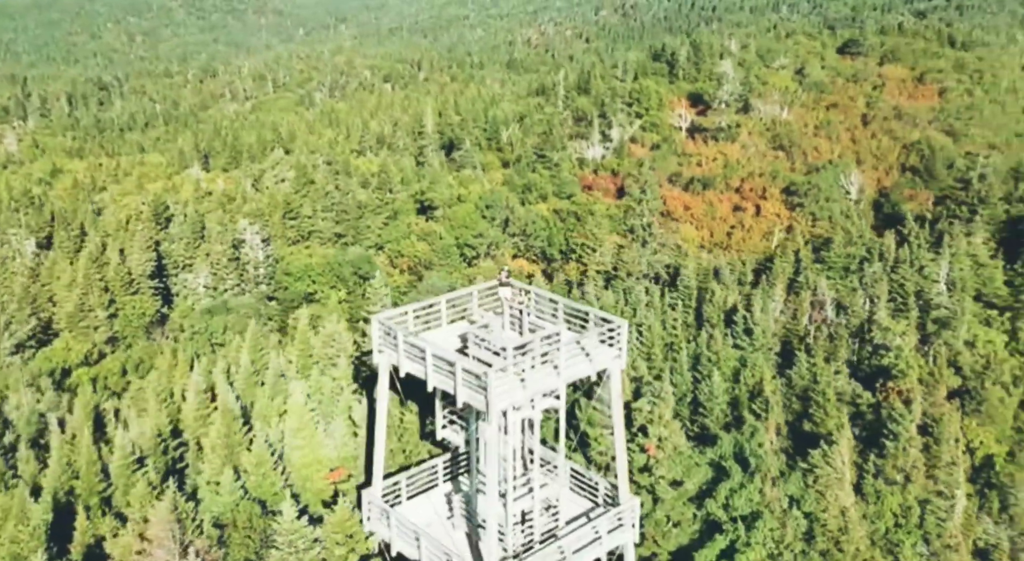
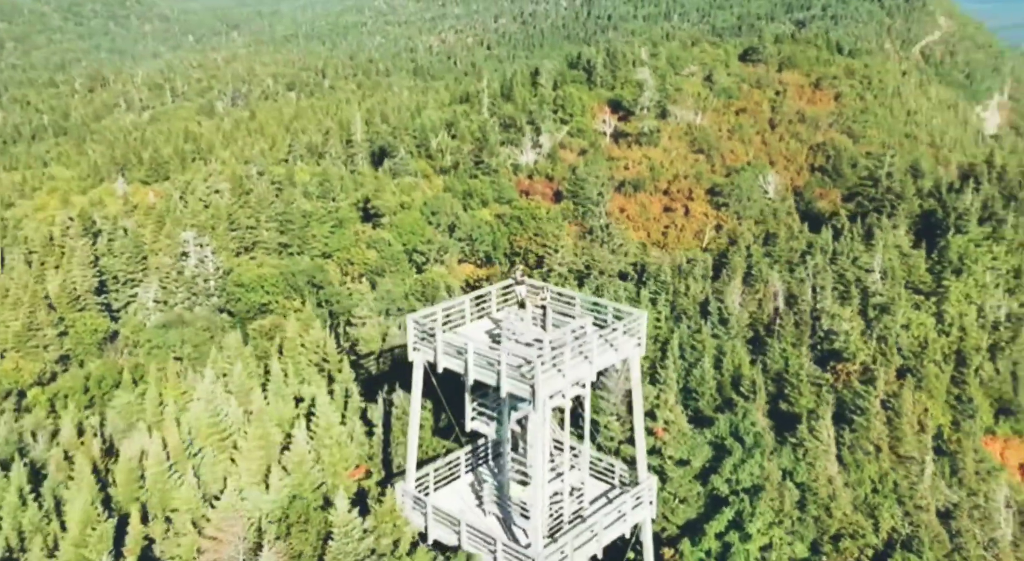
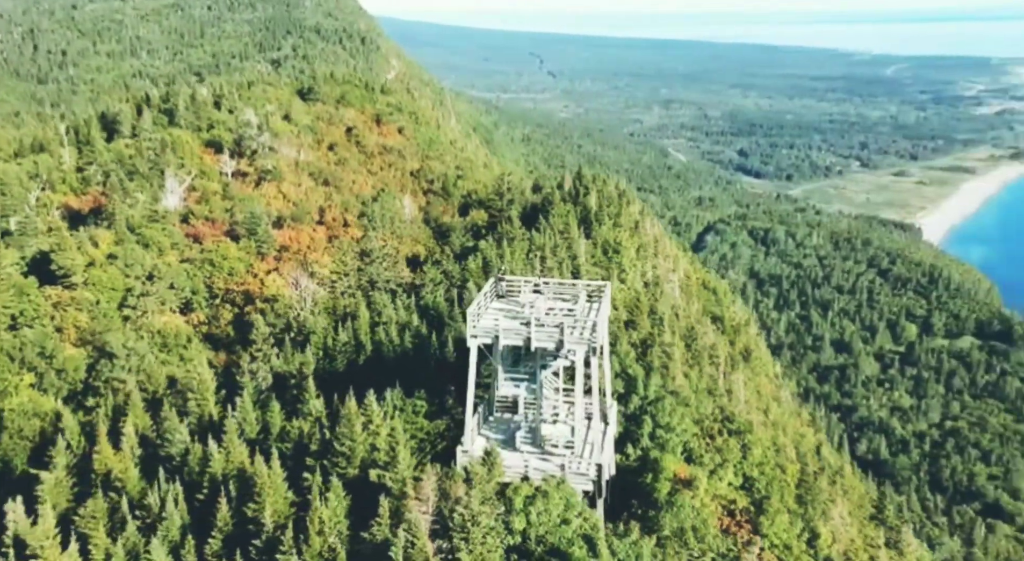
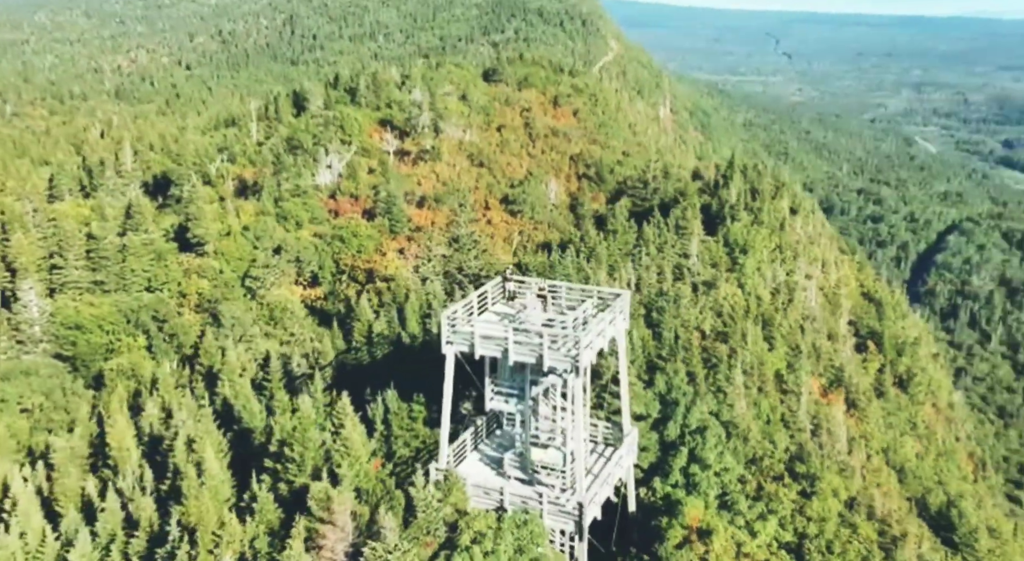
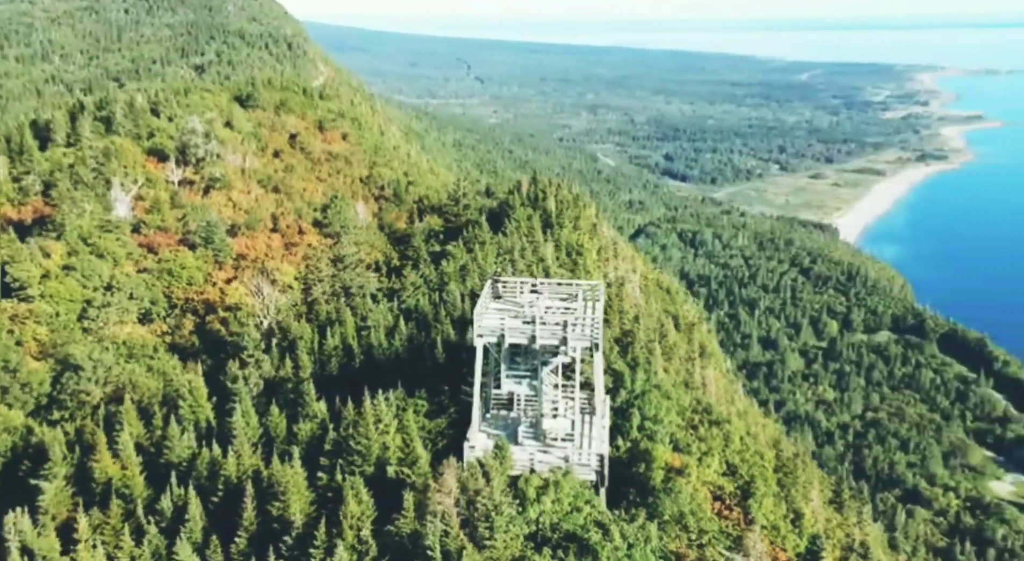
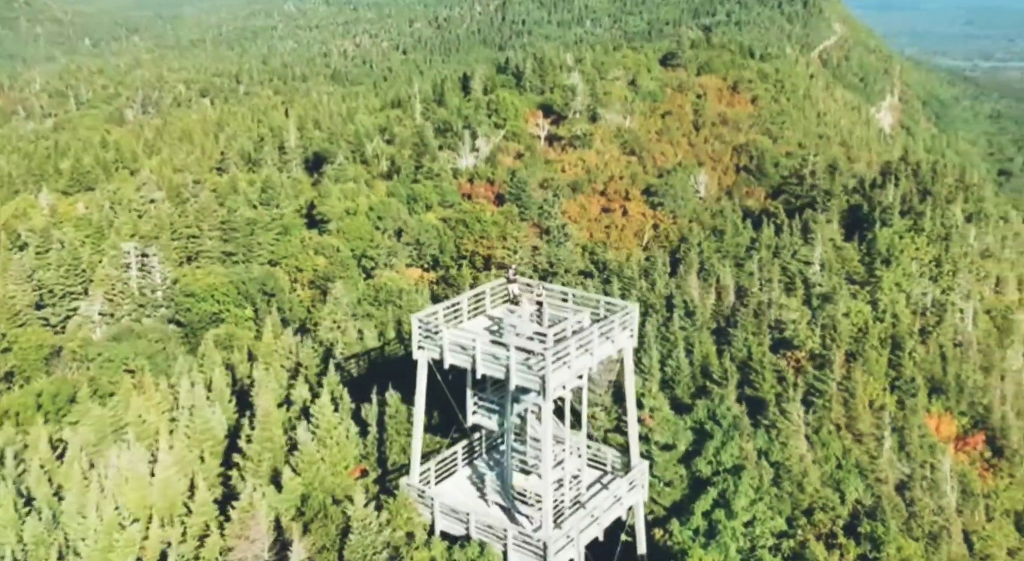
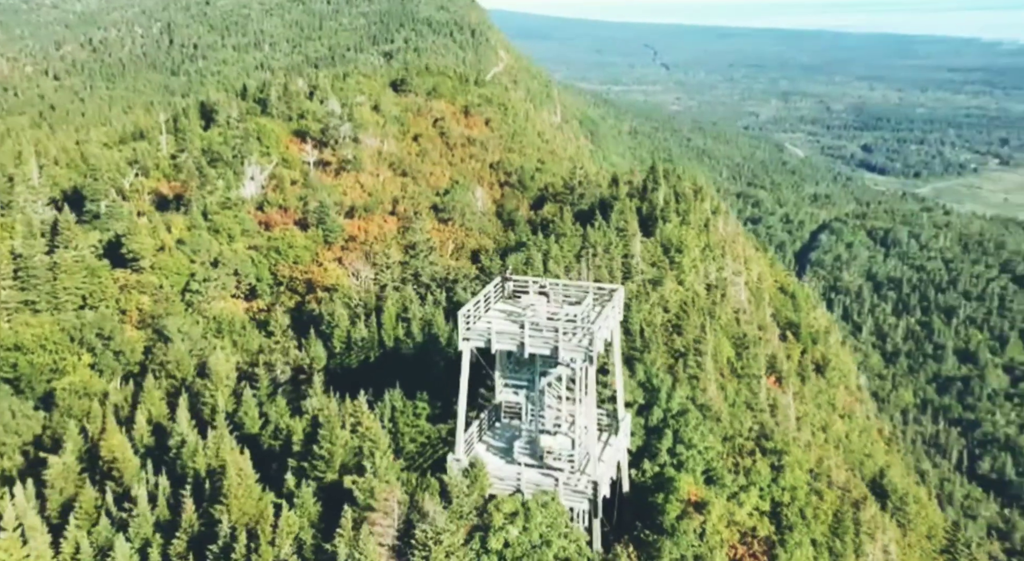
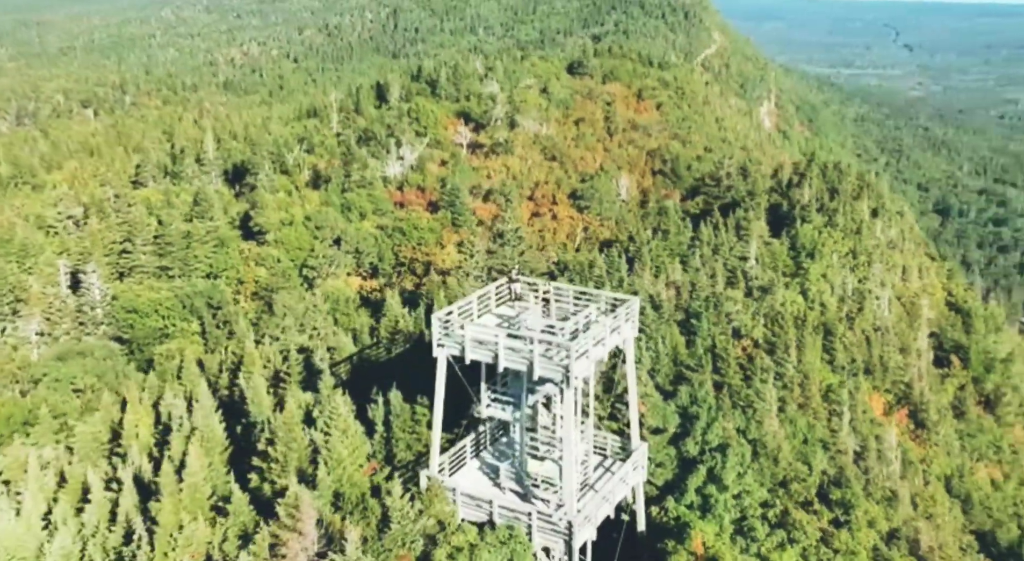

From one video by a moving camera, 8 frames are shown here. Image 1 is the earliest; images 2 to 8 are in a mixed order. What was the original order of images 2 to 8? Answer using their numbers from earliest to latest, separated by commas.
2, 6, 8, 4, 7, 3, 5
